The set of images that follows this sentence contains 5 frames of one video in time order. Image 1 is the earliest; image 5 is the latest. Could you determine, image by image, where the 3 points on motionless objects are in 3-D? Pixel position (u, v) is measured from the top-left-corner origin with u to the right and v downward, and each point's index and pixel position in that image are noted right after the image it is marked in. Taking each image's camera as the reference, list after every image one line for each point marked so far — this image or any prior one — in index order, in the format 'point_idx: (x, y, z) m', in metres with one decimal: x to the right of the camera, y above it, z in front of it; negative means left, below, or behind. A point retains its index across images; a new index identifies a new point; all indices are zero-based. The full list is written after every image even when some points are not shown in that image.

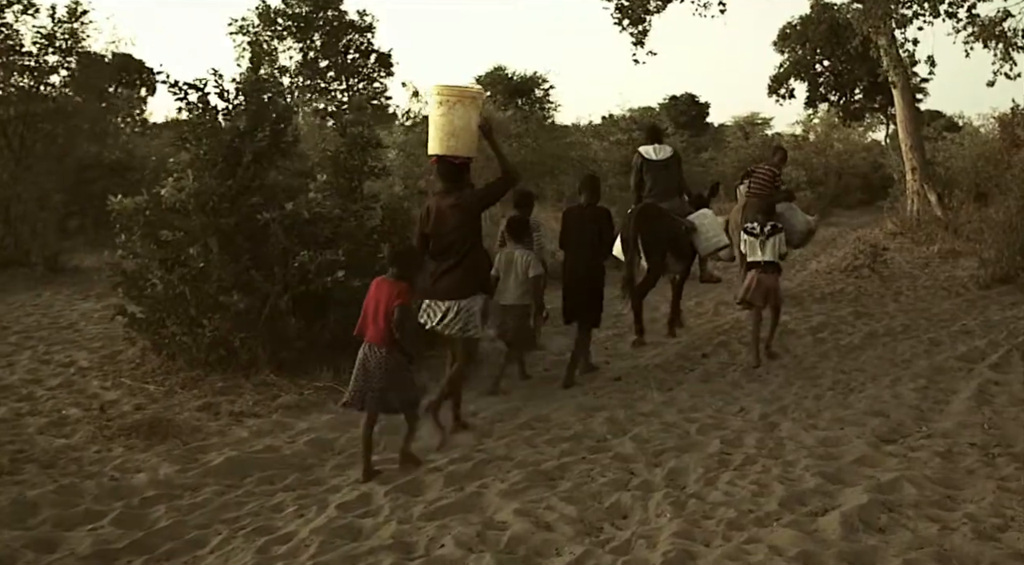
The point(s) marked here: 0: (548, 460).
0: (+0.2, -0.9, +5.4) m
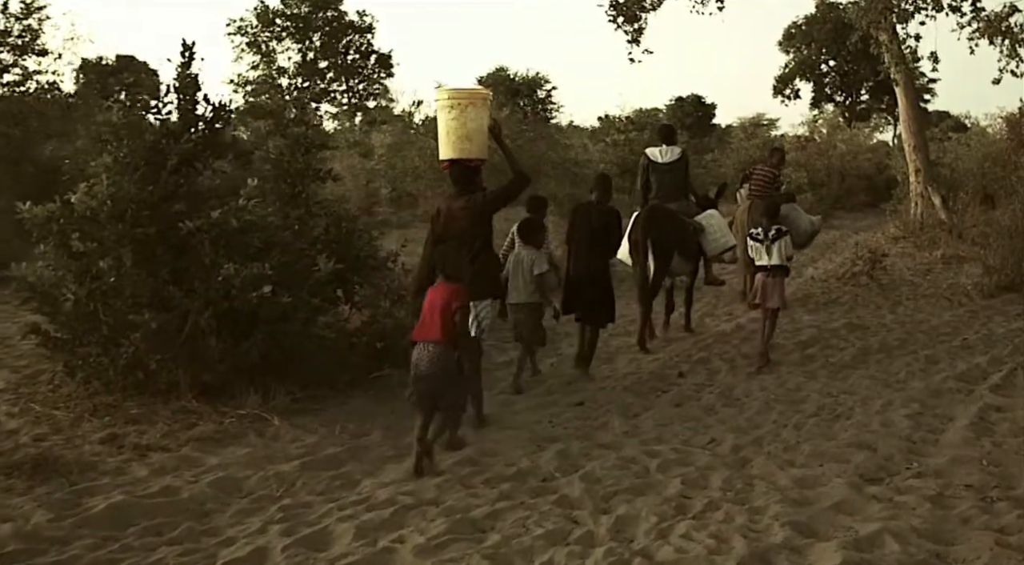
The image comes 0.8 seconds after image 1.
0: (-0.1, -1.0, +4.8) m
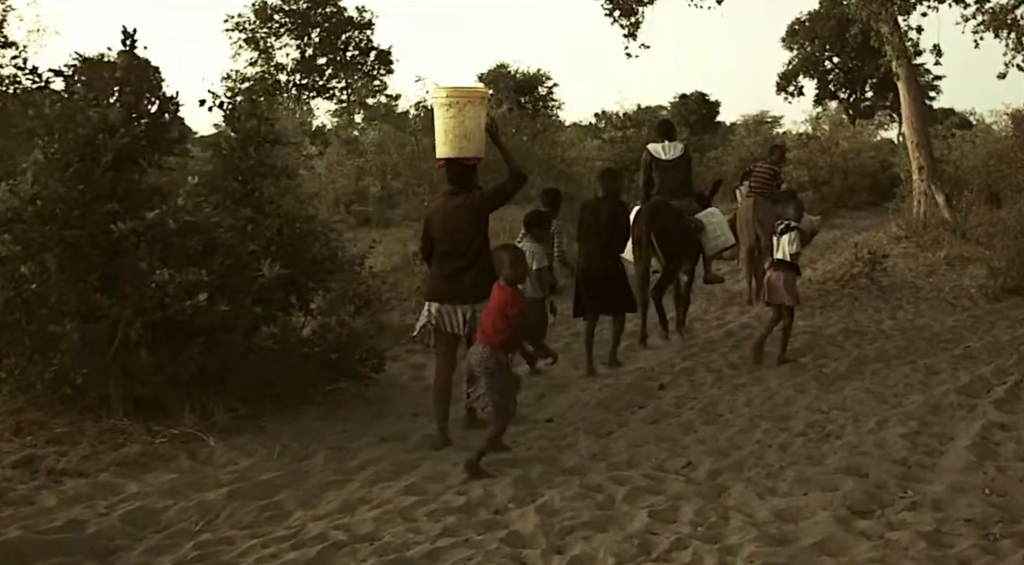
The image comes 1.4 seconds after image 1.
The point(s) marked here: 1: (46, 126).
0: (-0.4, -1.1, +4.2) m
1: (-2.7, +0.9, +6.0) m
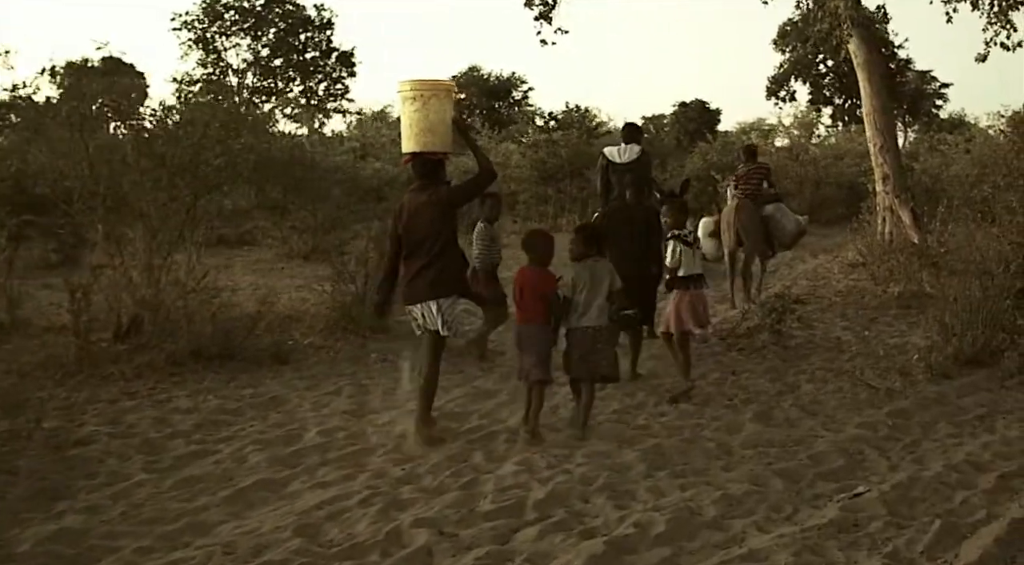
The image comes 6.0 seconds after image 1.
0: (-2.6, -1.4, +0.5) m
1: (-4.9, +0.5, +2.3) m
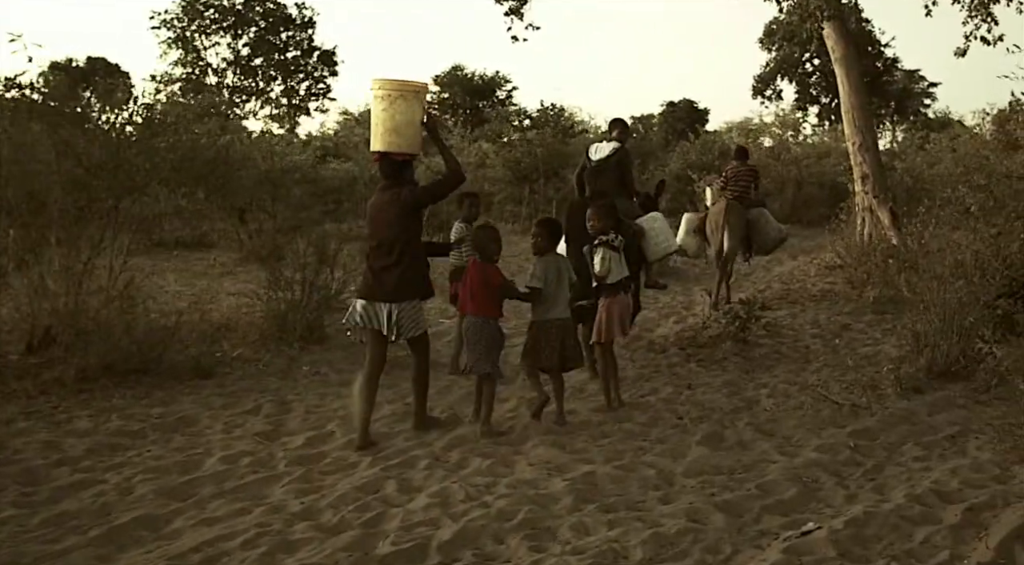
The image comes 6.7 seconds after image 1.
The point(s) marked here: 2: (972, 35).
0: (-2.9, -1.5, 0.0) m
1: (-5.3, +0.5, +1.8) m
2: (+4.9, +2.7, +11.2) m
